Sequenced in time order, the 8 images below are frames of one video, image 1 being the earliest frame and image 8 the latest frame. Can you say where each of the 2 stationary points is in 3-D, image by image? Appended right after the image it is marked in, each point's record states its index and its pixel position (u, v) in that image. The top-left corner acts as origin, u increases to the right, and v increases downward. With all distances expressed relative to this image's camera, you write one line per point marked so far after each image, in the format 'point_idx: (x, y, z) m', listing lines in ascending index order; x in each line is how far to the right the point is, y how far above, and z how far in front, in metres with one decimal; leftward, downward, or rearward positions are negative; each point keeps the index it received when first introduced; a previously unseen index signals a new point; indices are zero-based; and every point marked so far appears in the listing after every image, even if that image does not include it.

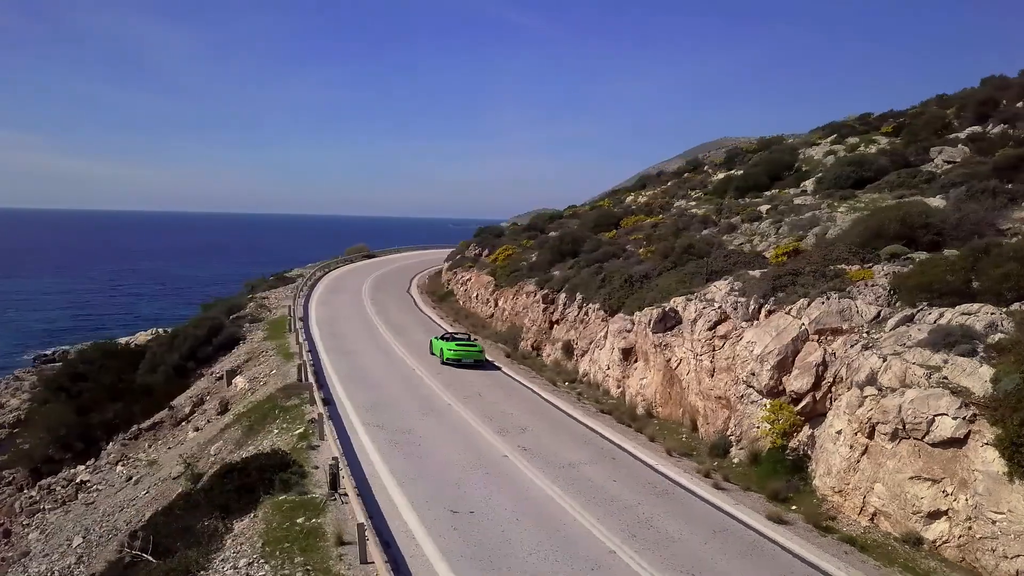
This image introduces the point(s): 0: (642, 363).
0: (+2.0, -1.2, +13.0) m
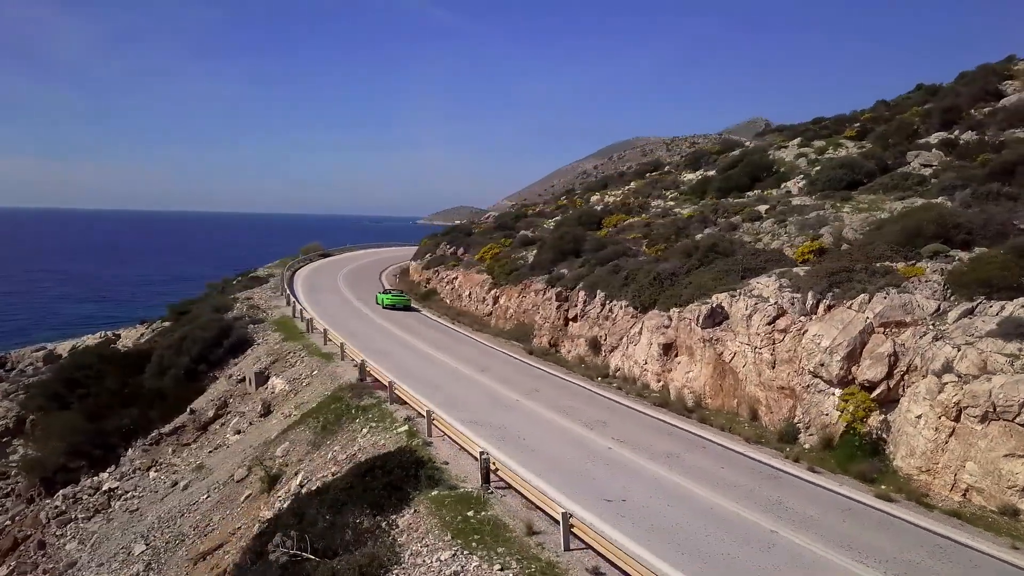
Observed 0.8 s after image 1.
0: (+2.8, -1.1, +13.6) m
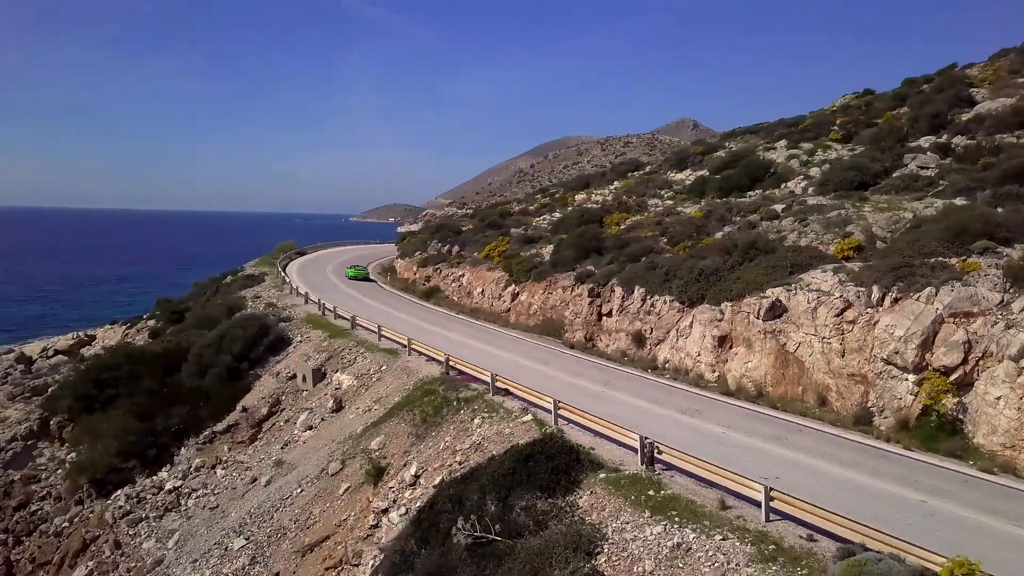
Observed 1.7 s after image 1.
0: (+3.9, -1.0, +14.4) m
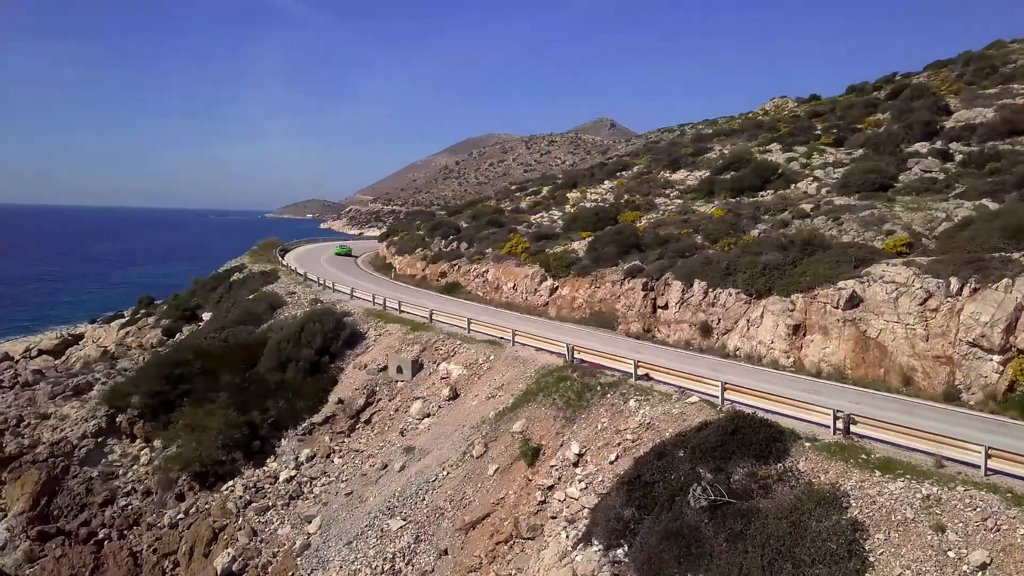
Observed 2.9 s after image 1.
0: (+5.8, -0.9, +15.8) m
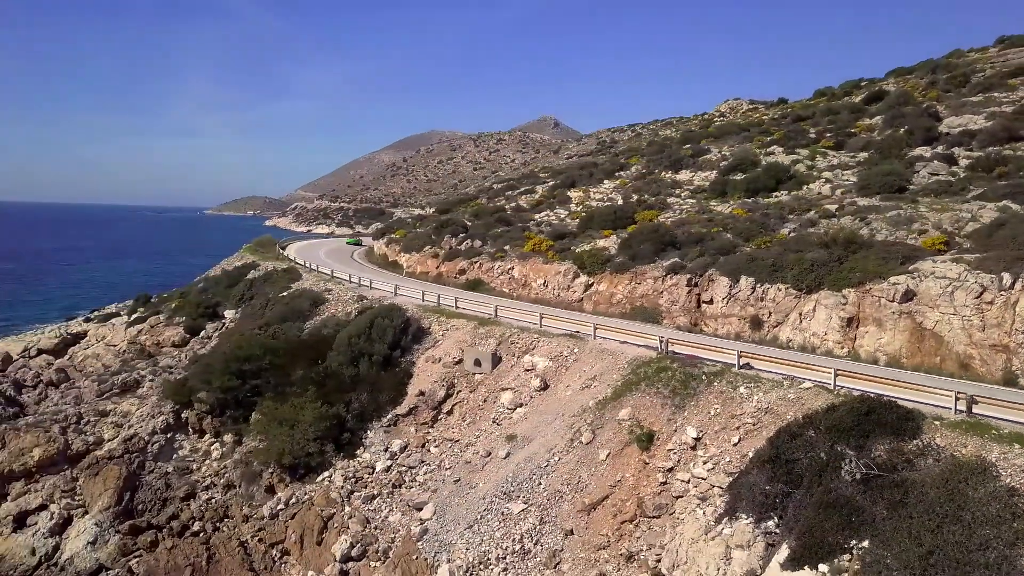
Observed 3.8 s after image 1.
0: (+7.3, -0.8, +17.0) m
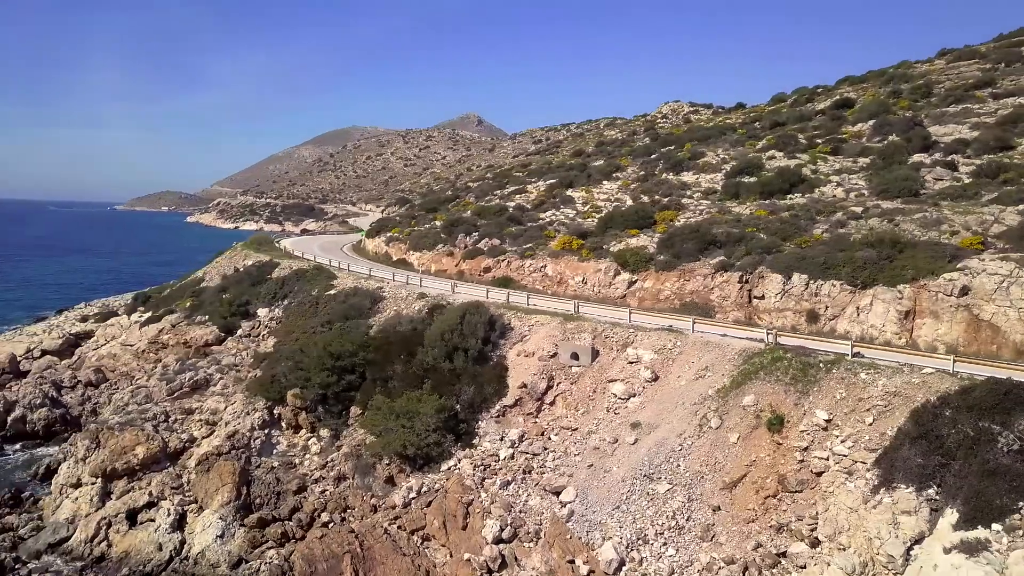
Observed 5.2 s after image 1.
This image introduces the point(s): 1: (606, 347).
0: (+9.4, -0.7, +18.8) m
1: (+2.0, -1.3, +18.1) m
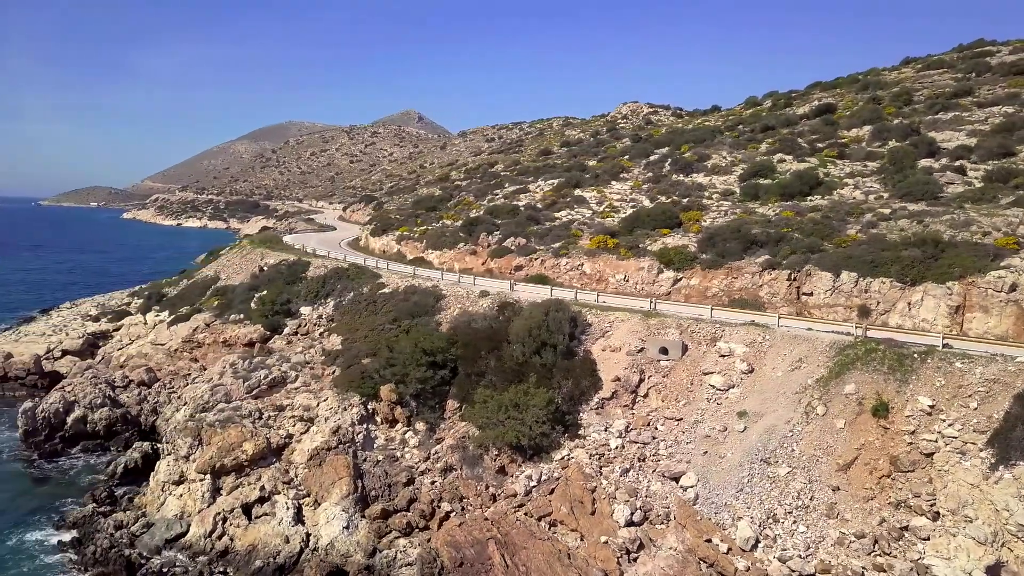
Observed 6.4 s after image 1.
0: (+11.4, -0.6, +20.5) m
1: (+4.1, -1.2, +19.2) m
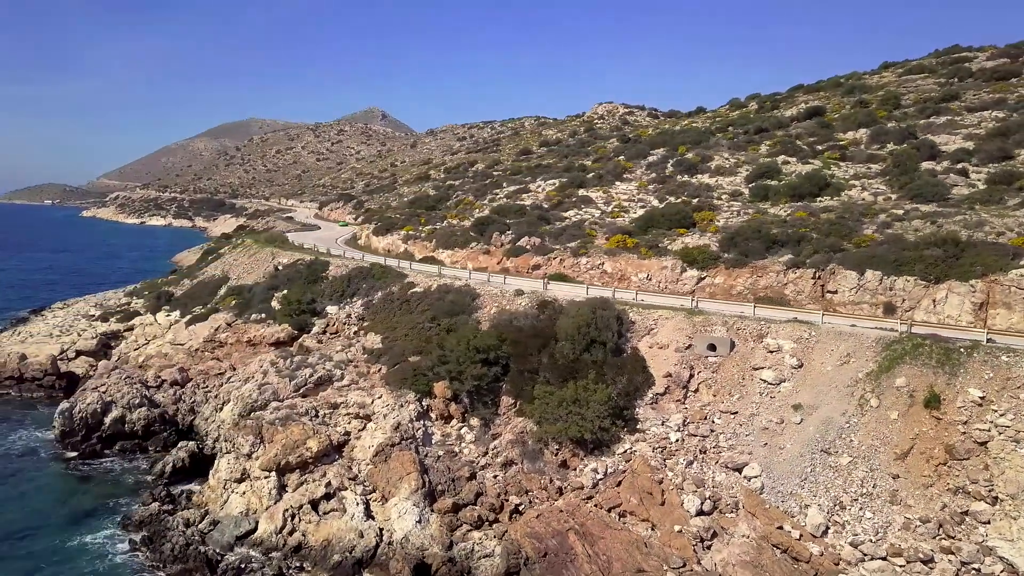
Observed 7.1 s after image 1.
0: (+12.6, -0.6, +21.5) m
1: (+5.4, -1.2, +19.9) m
